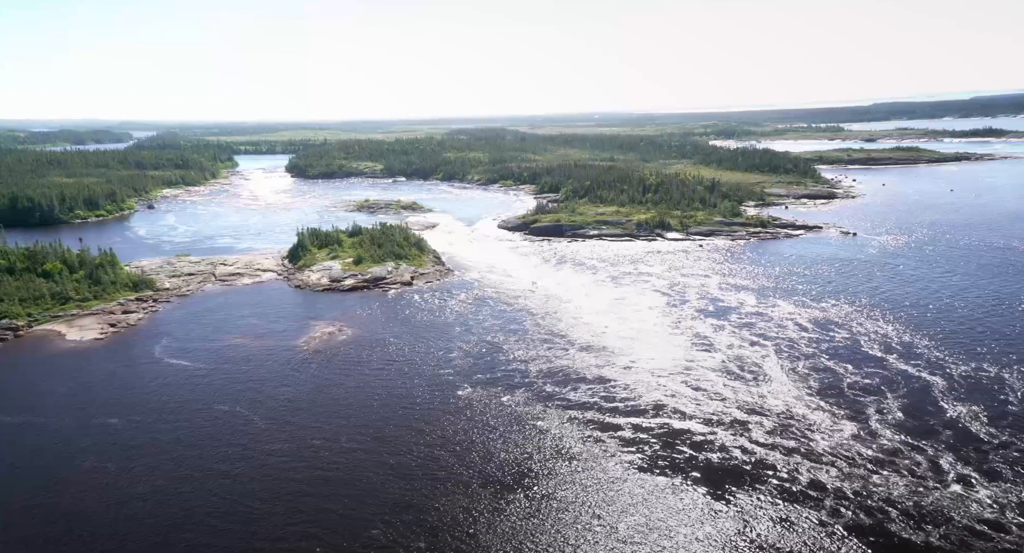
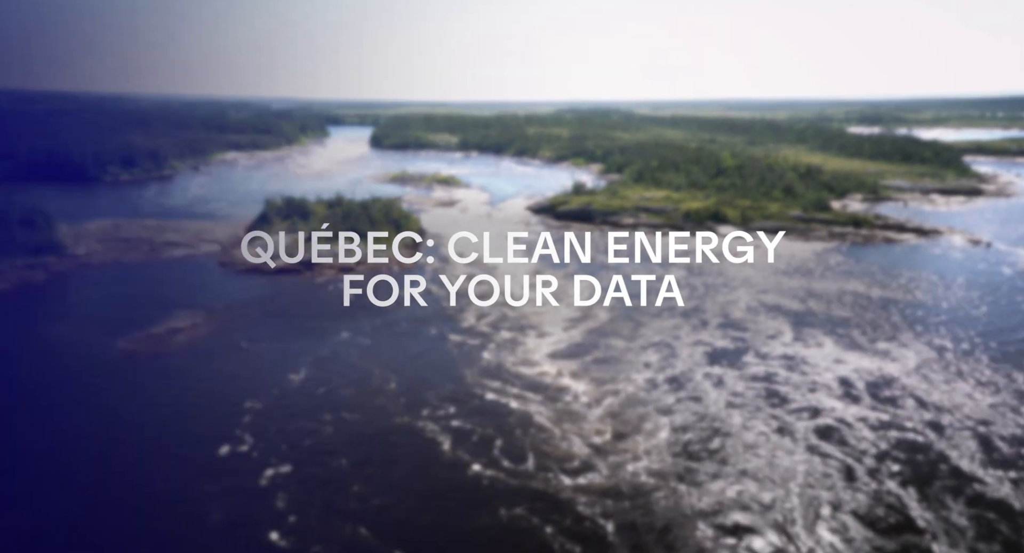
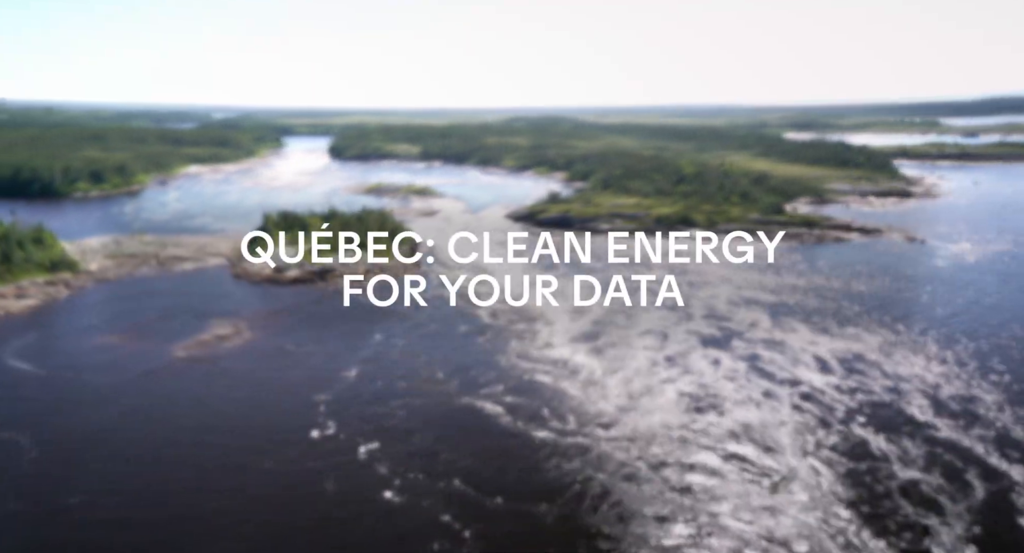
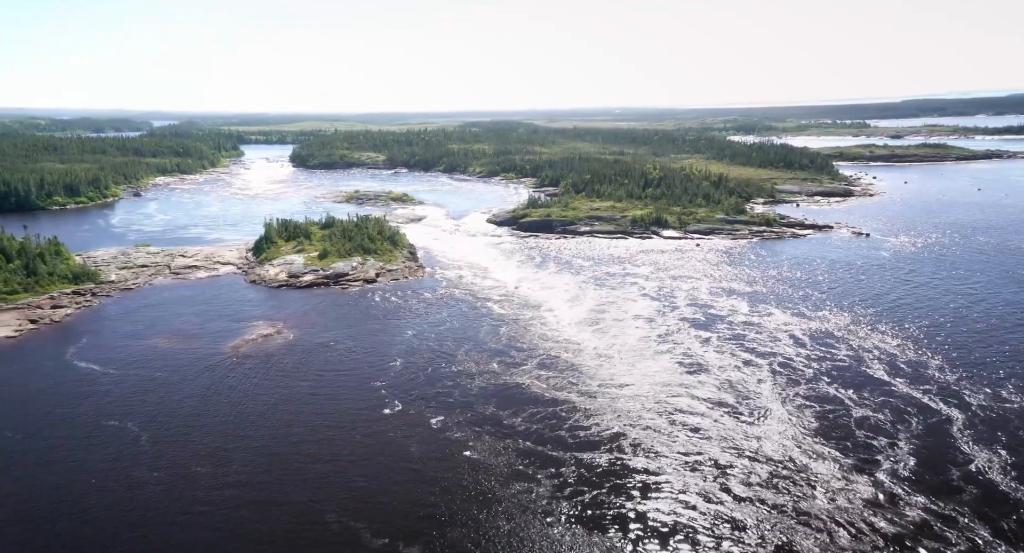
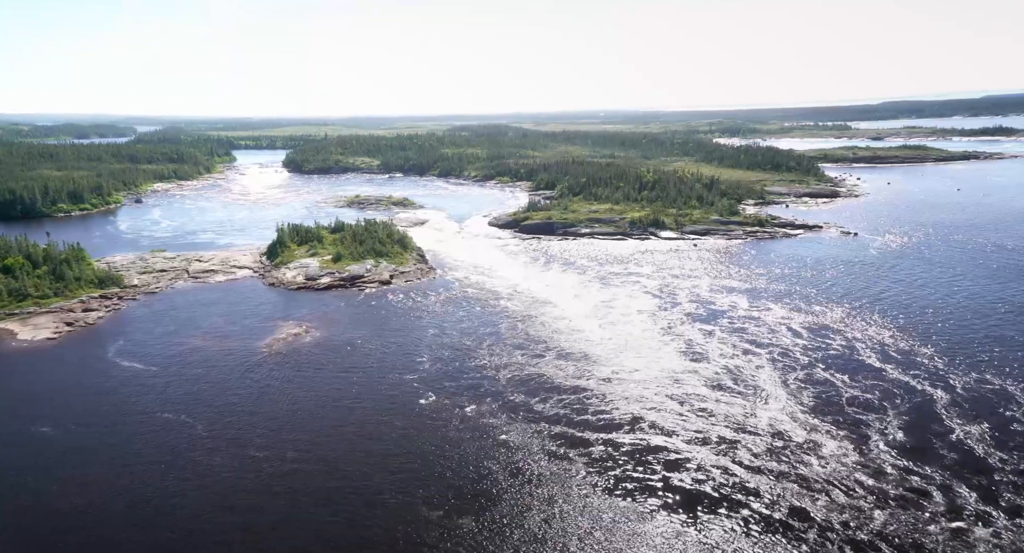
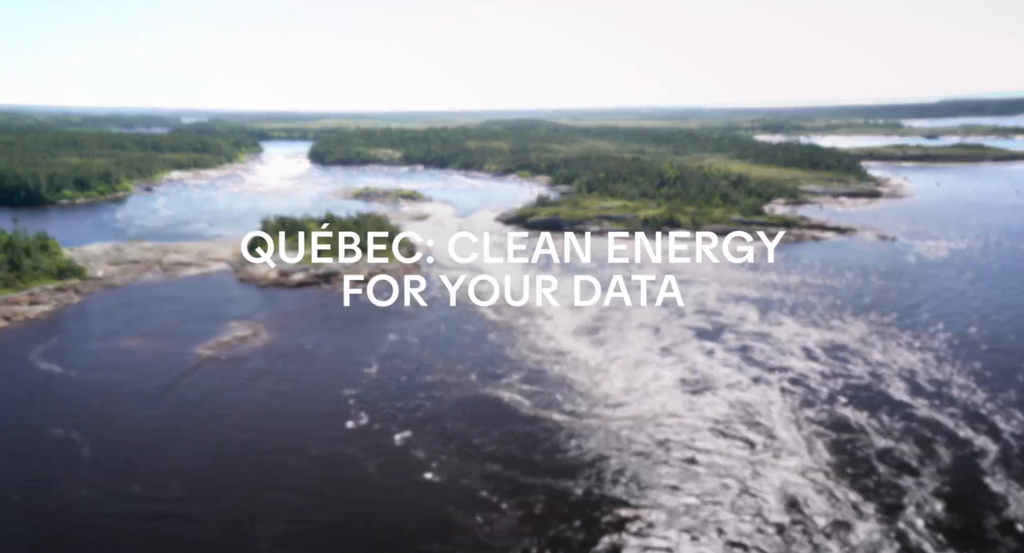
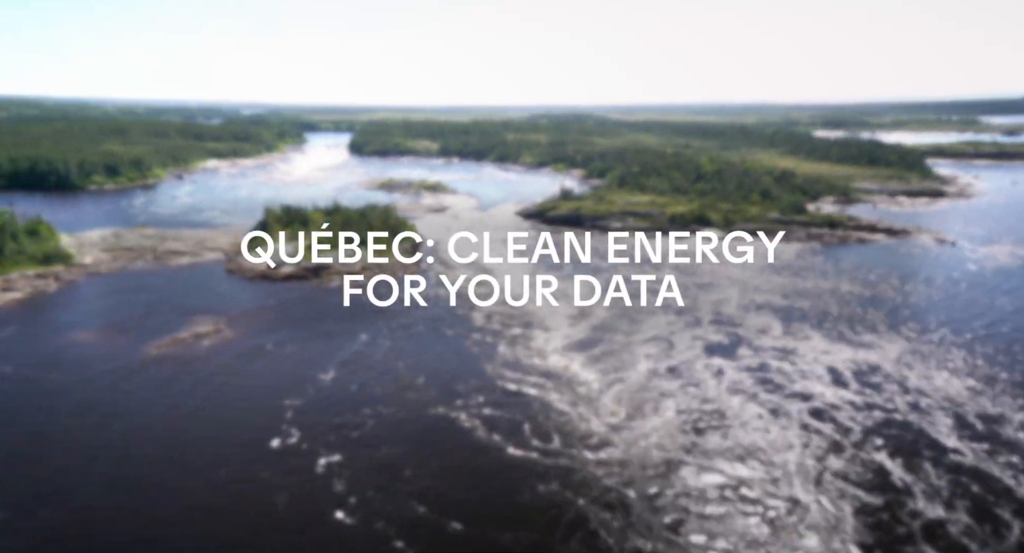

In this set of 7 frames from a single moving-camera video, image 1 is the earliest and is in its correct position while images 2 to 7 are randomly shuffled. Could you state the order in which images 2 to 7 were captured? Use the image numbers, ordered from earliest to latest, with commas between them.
5, 4, 6, 3, 7, 2
